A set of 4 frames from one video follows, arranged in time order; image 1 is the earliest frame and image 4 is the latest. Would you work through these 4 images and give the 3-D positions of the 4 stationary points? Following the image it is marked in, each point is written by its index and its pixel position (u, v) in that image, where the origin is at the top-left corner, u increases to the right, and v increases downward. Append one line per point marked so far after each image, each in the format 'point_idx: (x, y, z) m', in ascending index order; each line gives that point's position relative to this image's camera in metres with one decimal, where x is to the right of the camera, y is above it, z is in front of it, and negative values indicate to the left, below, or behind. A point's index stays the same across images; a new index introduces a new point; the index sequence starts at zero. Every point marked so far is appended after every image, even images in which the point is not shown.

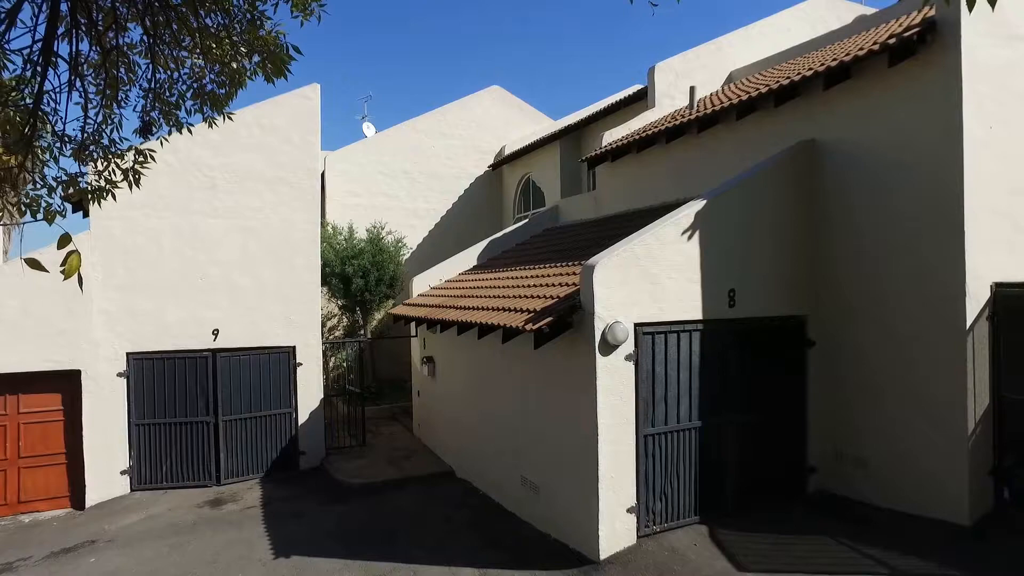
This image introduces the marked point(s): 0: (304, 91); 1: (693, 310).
0: (-3.9, +3.6, +11.2) m
1: (+2.1, -0.3, +7.1) m
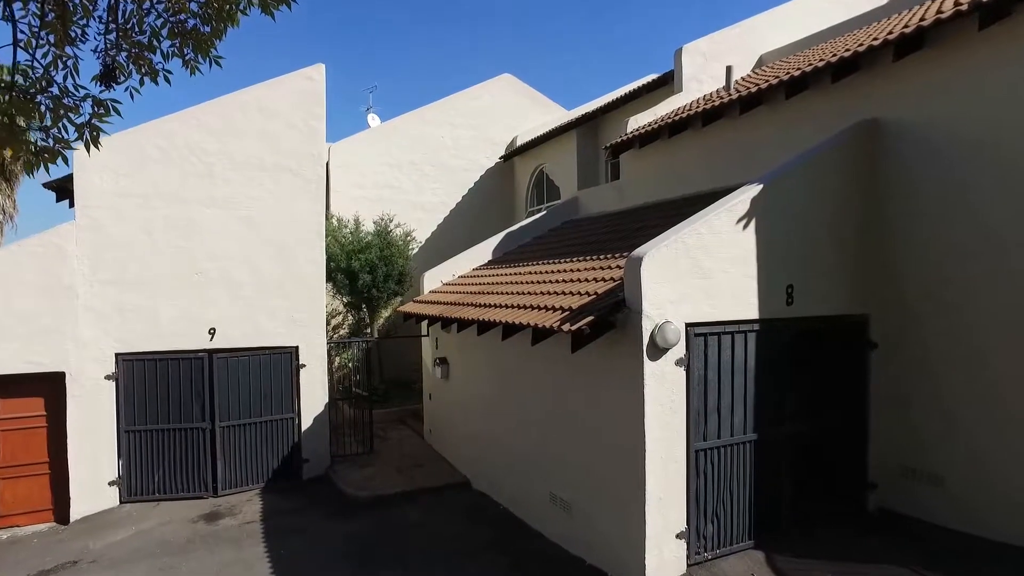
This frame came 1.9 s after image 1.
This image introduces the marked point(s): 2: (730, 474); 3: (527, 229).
0: (-3.5, +3.7, +10.4) m
1: (+2.5, -0.2, +6.2) m
2: (+2.2, -1.9, +6.2) m
3: (+0.3, +1.2, +12.2) m
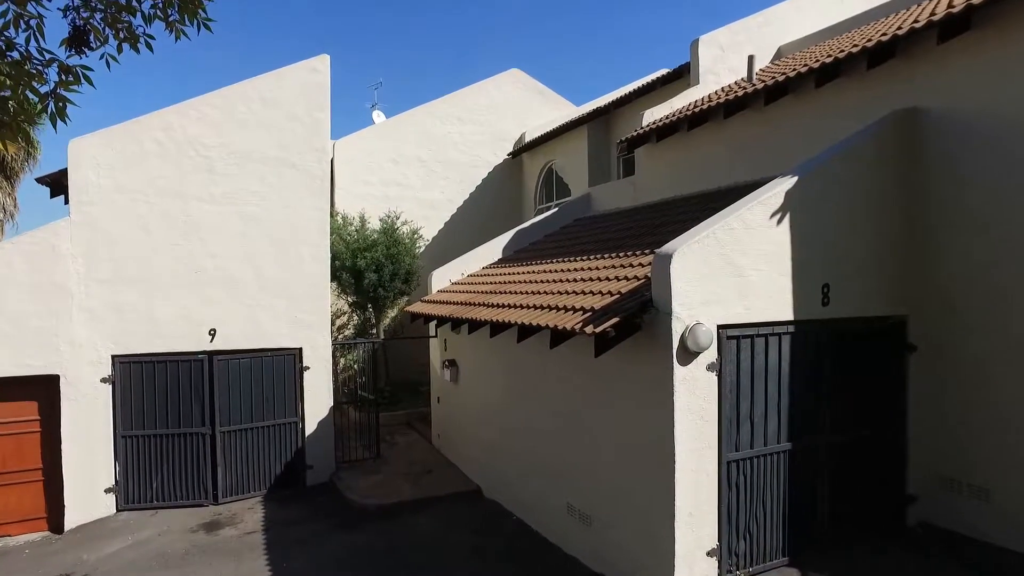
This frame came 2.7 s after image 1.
0: (-3.3, +3.7, +10.0) m
1: (+2.6, -0.2, +5.8) m
2: (+2.4, -1.9, +5.8) m
3: (+0.5, +1.2, +11.8) m
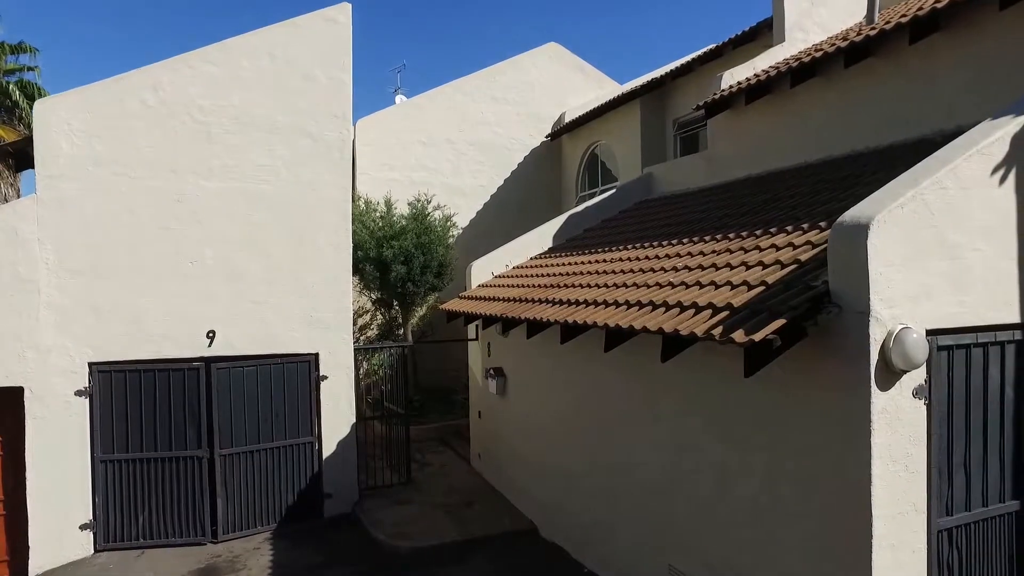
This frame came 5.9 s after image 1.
0: (-2.5, +3.8, +8.4) m
1: (+3.3, -0.1, +4.0) m
2: (+3.1, -1.8, +4.0) m
3: (+1.4, +1.3, +10.1) m
